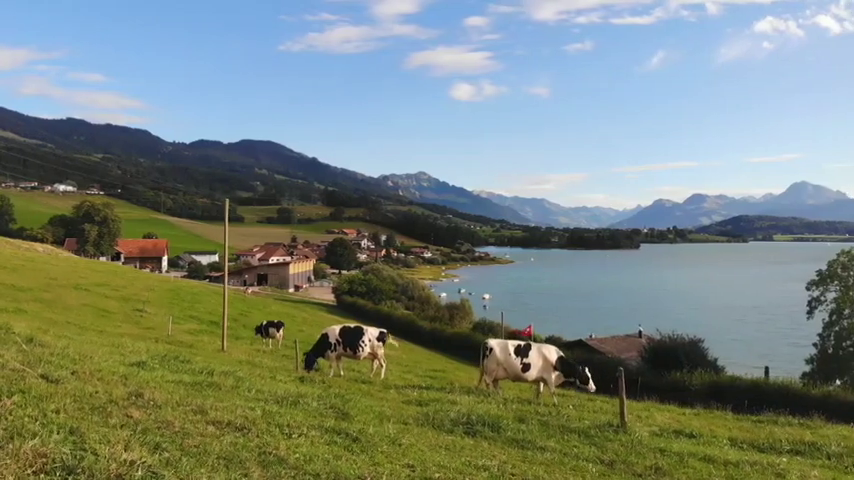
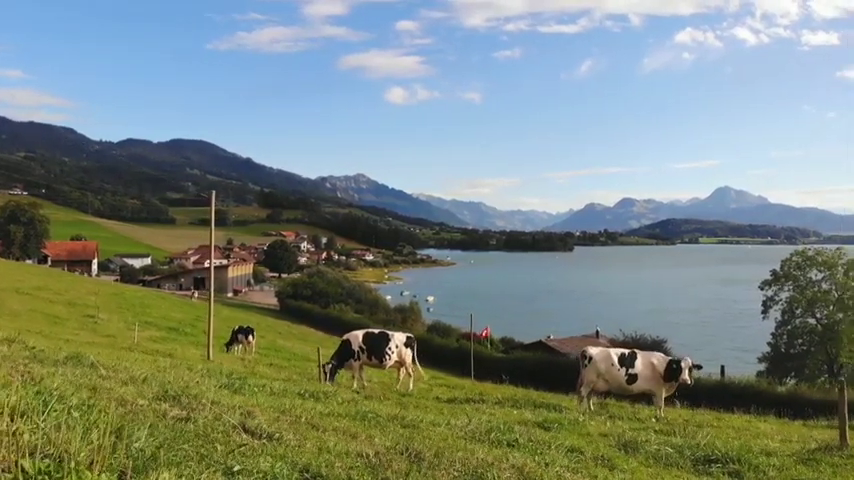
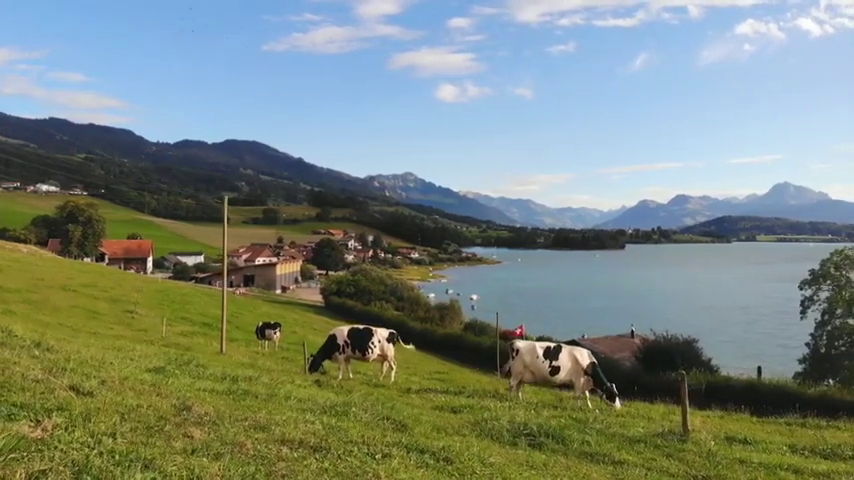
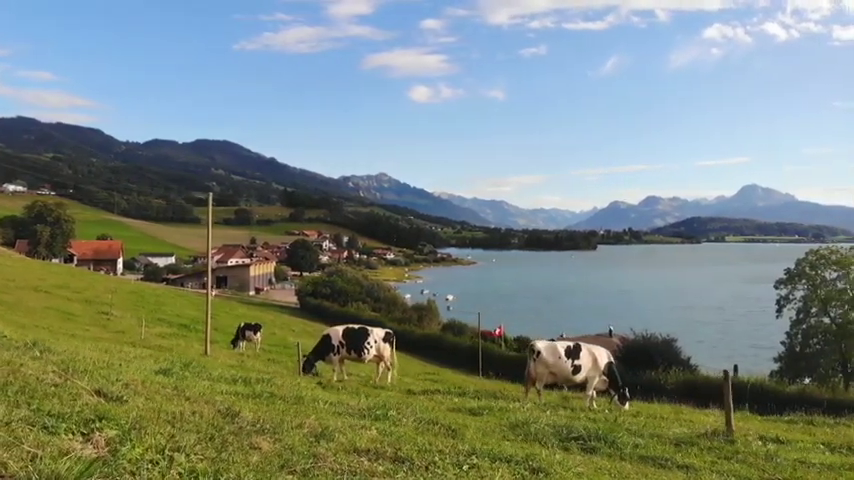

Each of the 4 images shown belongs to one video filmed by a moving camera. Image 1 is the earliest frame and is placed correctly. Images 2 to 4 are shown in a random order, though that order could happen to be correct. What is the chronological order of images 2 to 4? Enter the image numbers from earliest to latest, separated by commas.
3, 4, 2
